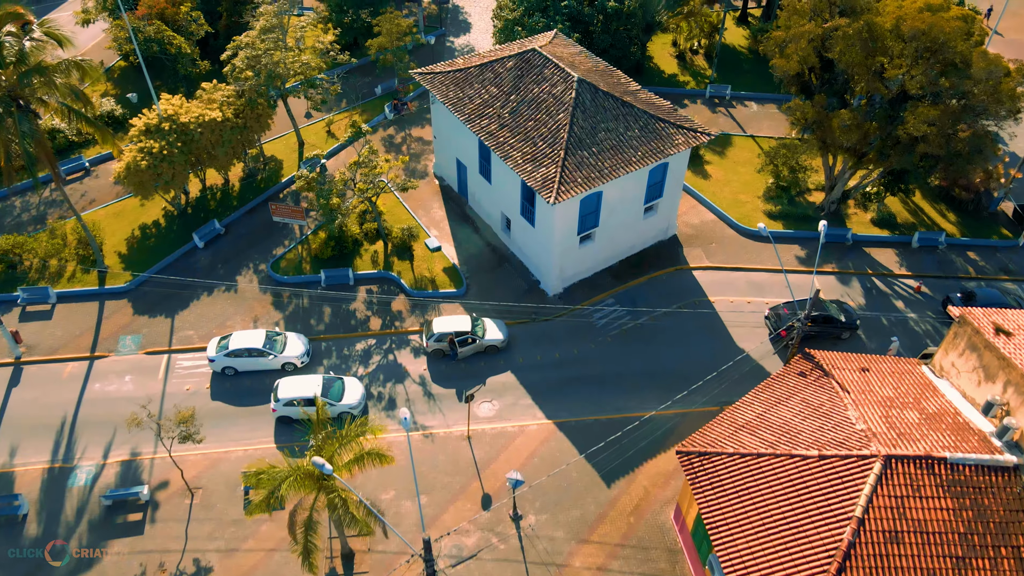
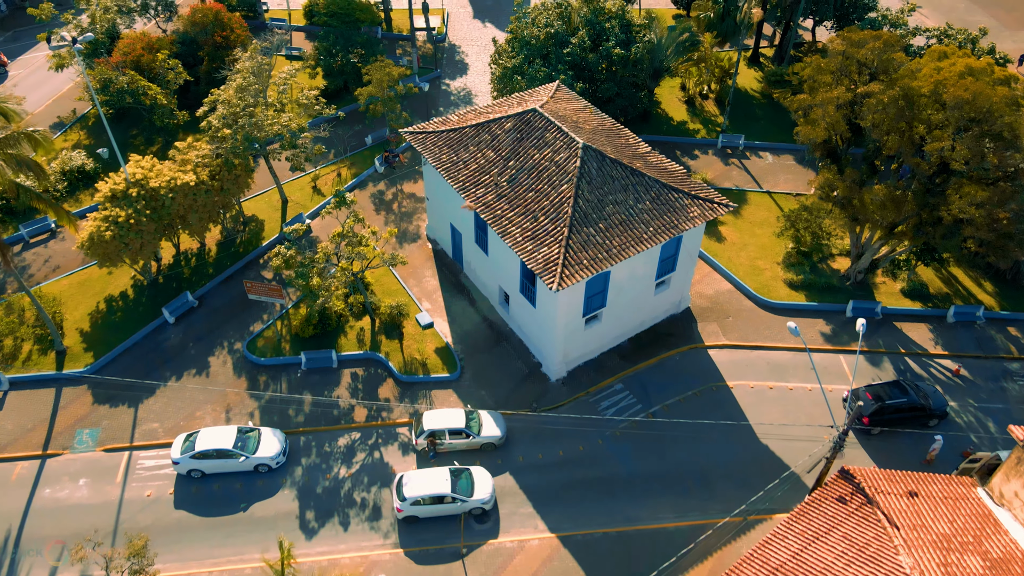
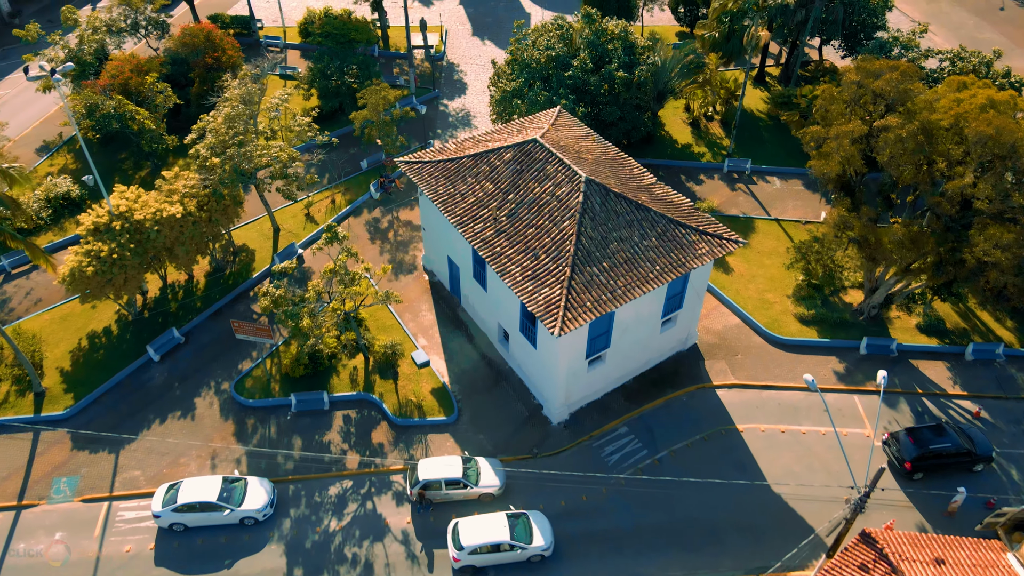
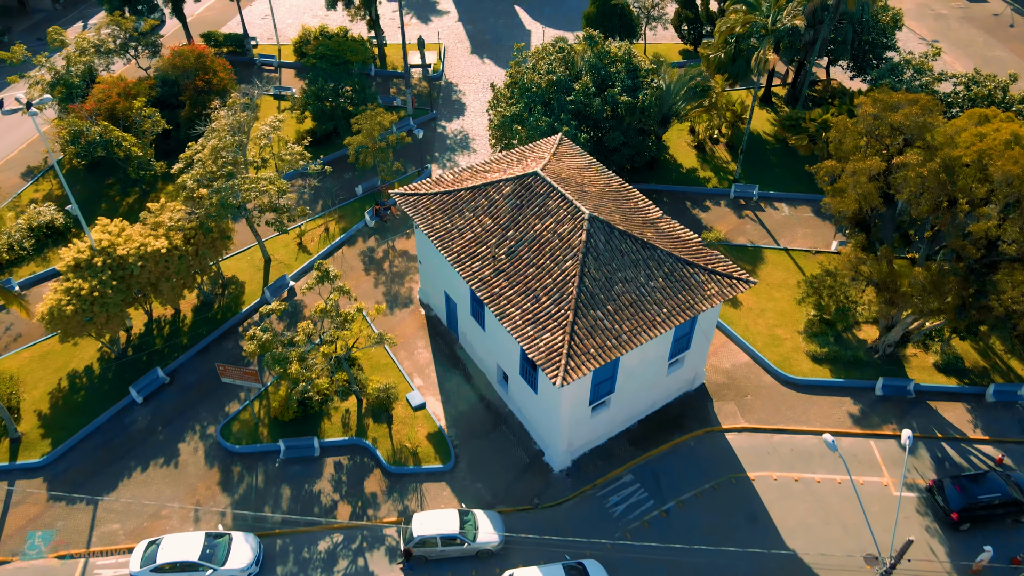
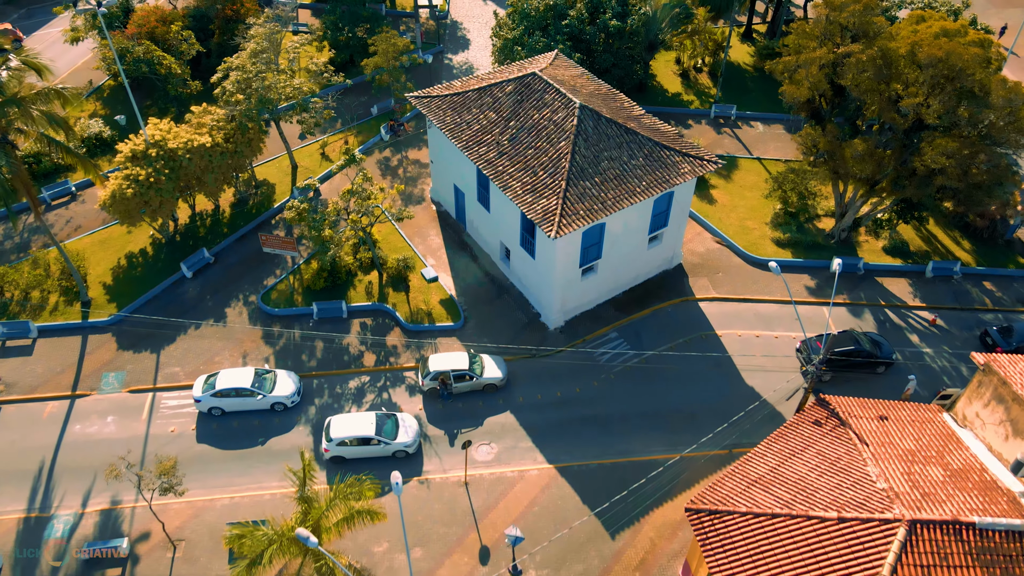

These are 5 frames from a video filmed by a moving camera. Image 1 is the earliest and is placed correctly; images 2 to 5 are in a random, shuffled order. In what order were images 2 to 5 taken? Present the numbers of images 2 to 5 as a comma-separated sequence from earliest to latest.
5, 2, 3, 4
